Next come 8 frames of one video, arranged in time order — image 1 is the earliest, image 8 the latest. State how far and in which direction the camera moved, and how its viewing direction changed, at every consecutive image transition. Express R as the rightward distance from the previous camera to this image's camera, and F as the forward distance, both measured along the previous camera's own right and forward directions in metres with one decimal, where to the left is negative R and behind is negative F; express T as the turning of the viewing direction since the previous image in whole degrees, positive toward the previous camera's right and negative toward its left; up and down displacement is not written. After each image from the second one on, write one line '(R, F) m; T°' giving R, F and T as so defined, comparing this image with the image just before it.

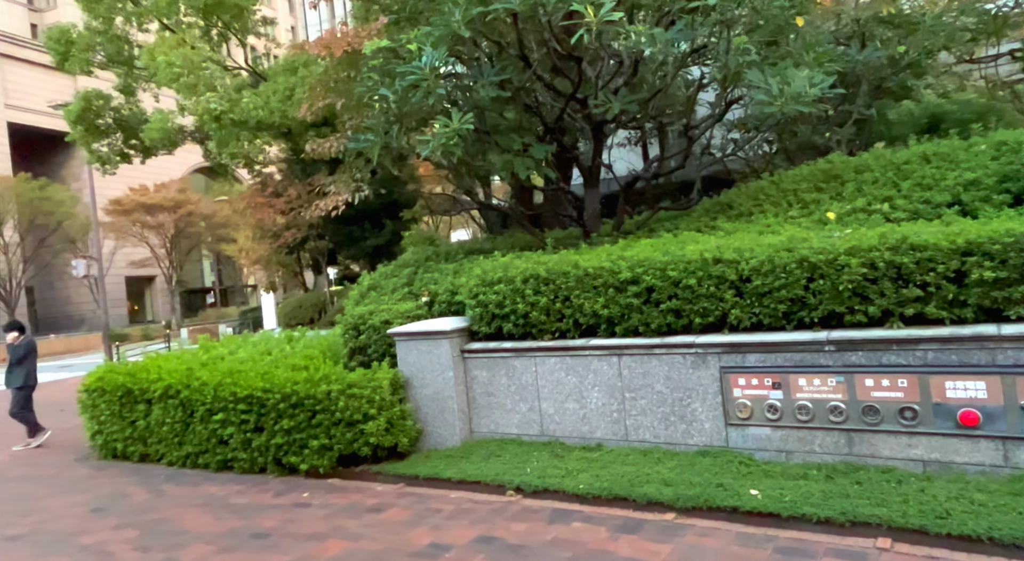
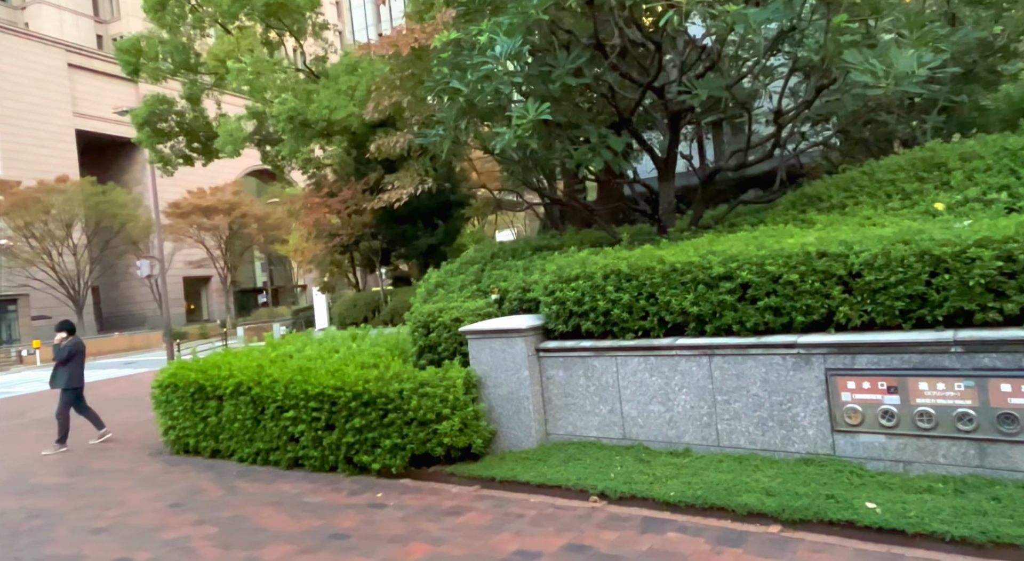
(-0.3, +0.2) m; -4°
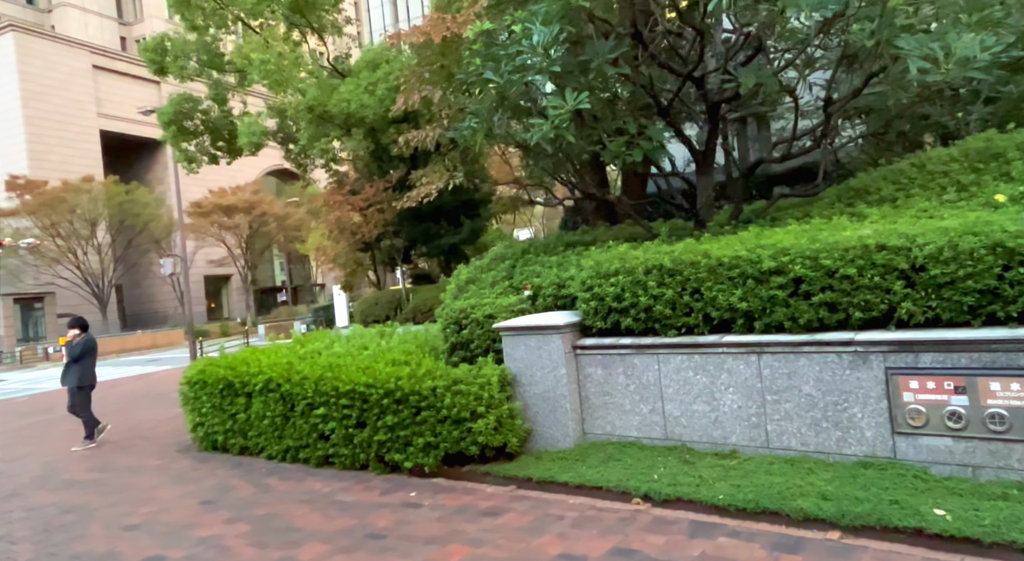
(-0.2, +0.2) m; -1°
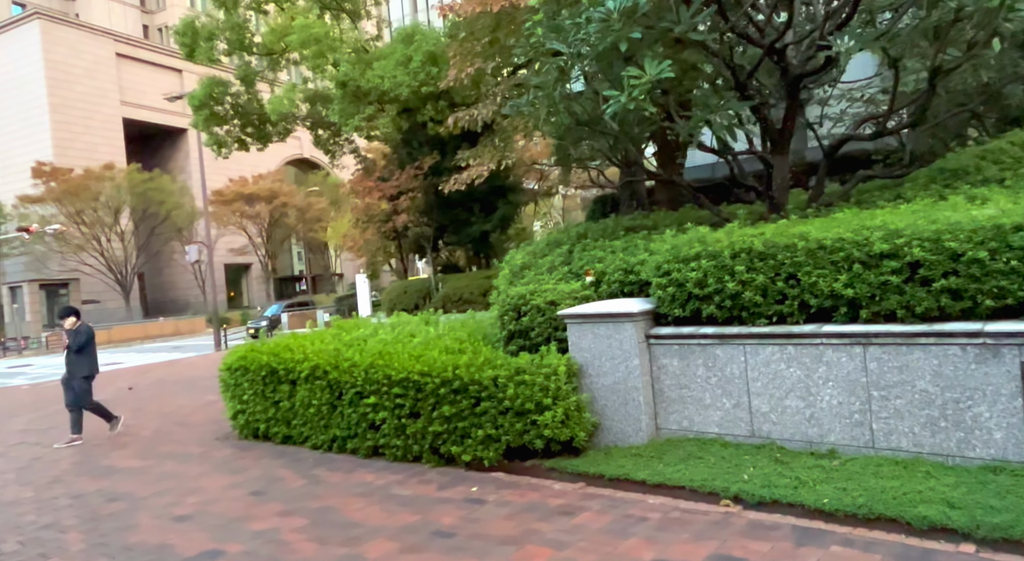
(-0.4, +0.4) m; -1°
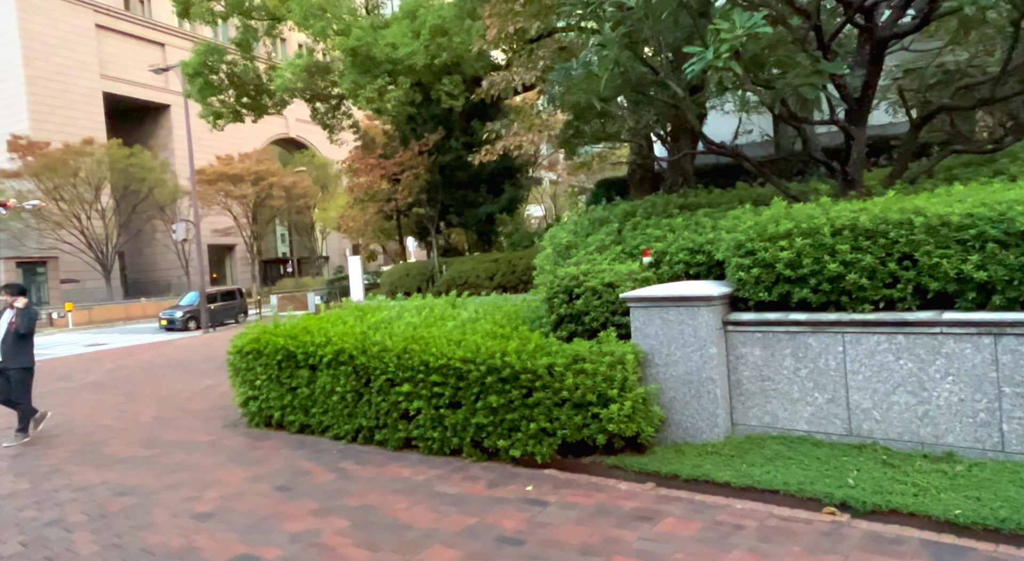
(-0.6, +0.6) m; +1°
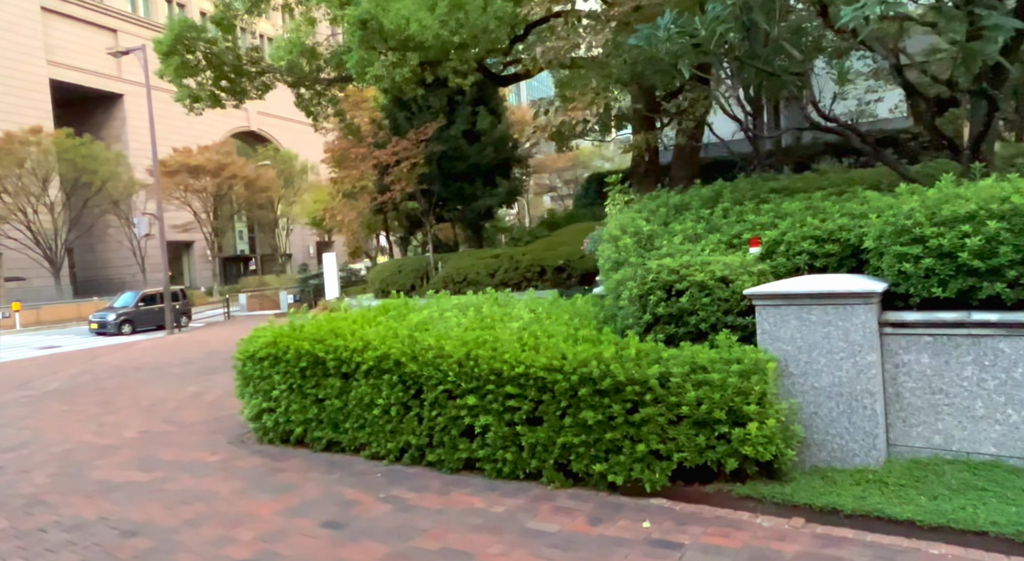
(-0.9, +1.0) m; +3°
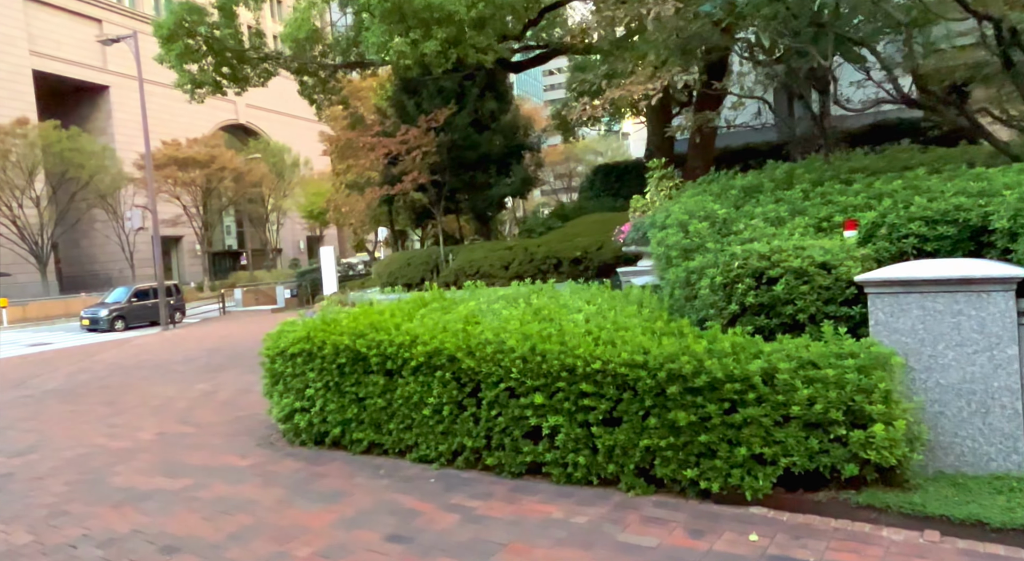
(-0.6, +0.5) m; +1°
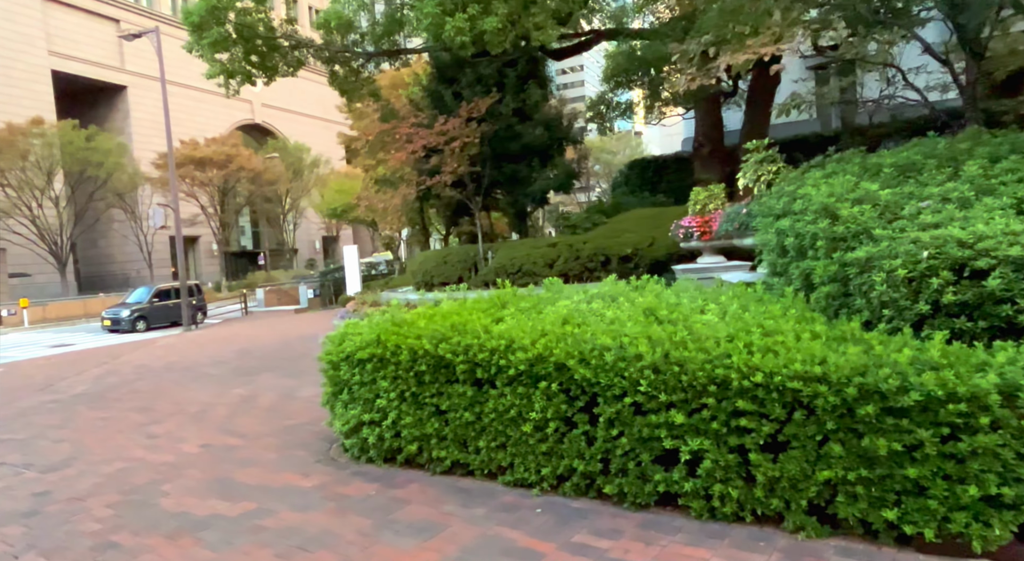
(-0.7, +1.0) m; -1°
